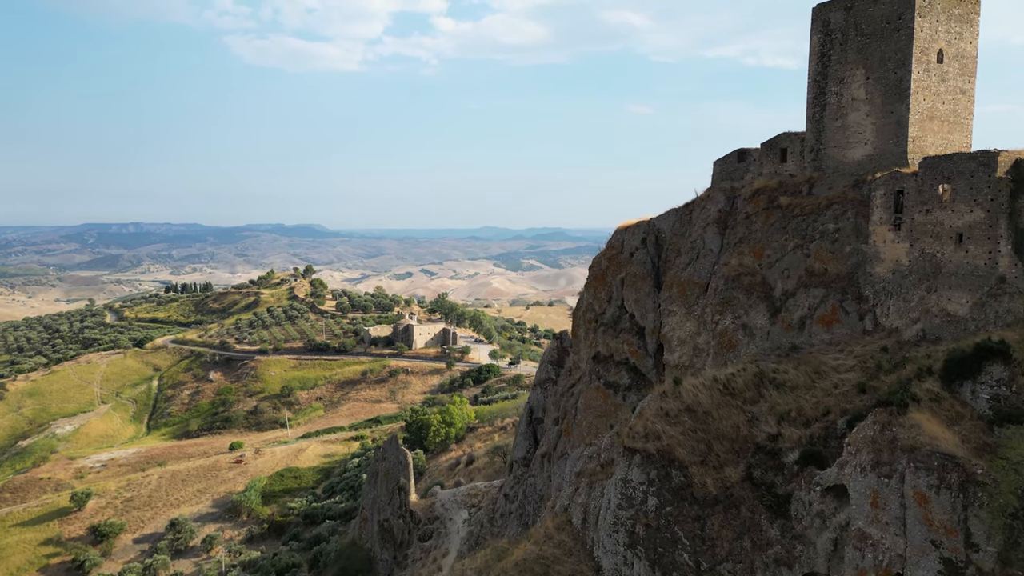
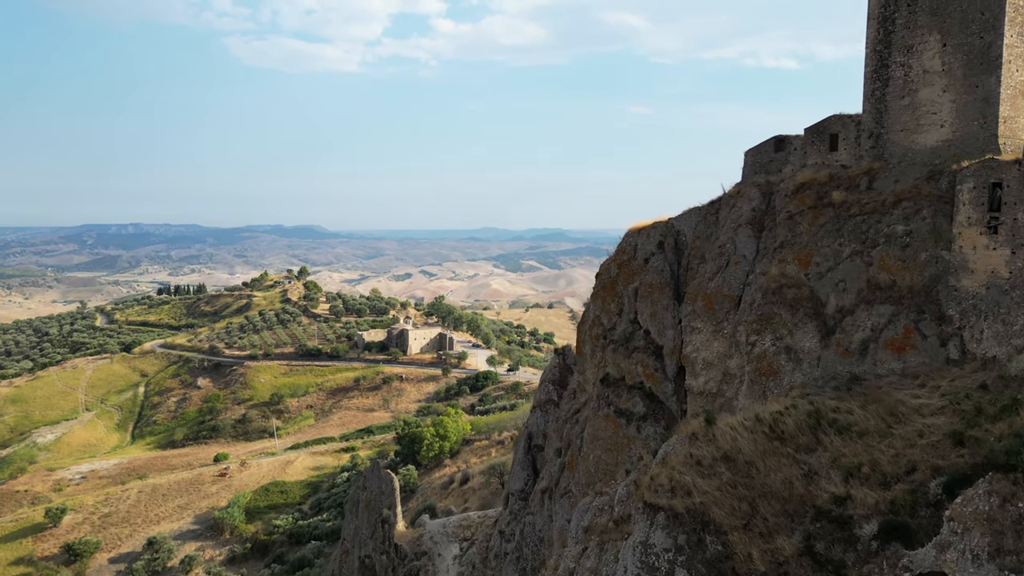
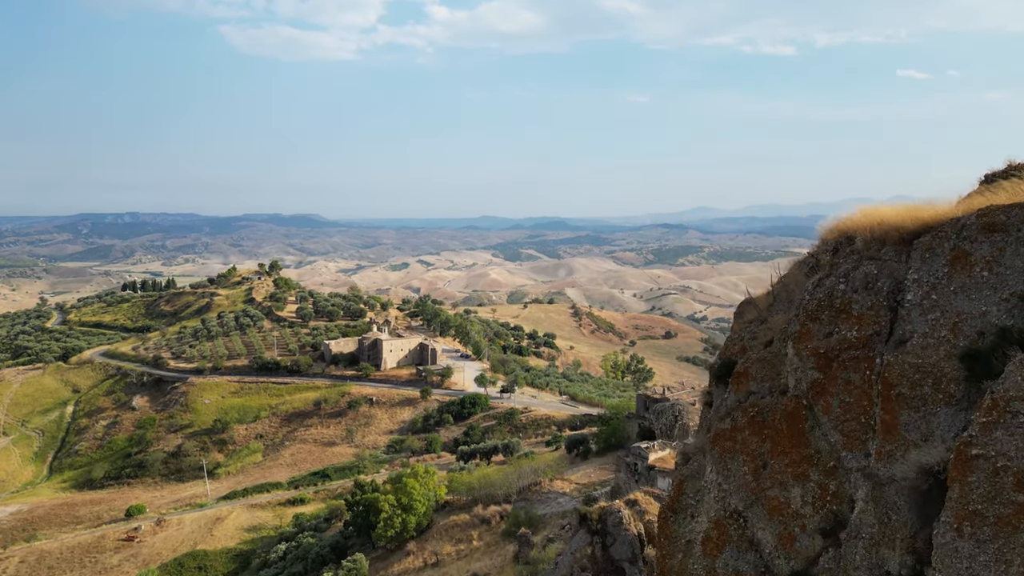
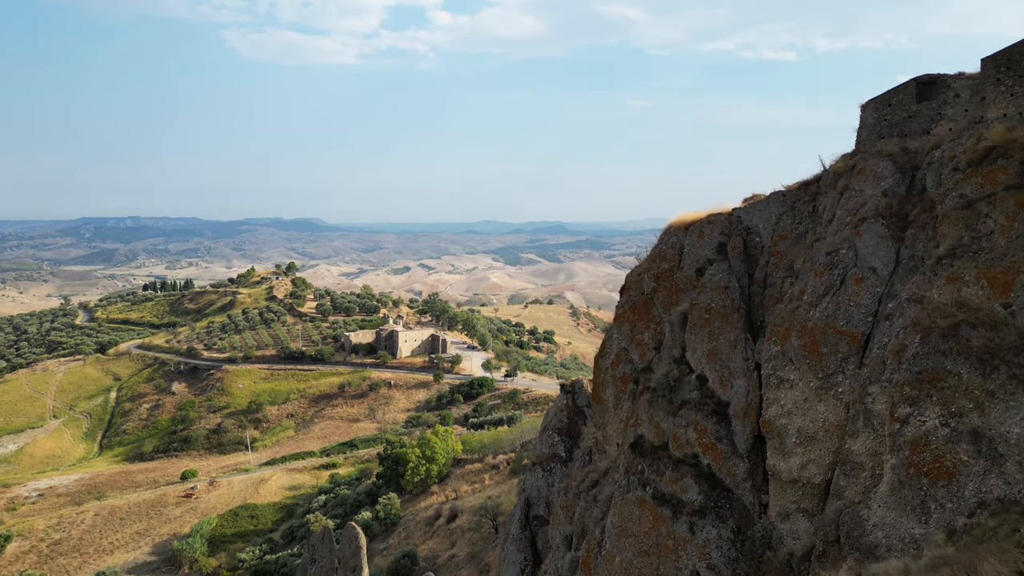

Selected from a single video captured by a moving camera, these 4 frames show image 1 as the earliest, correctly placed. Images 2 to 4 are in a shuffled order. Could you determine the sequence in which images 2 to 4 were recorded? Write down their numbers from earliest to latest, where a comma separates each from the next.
2, 4, 3
